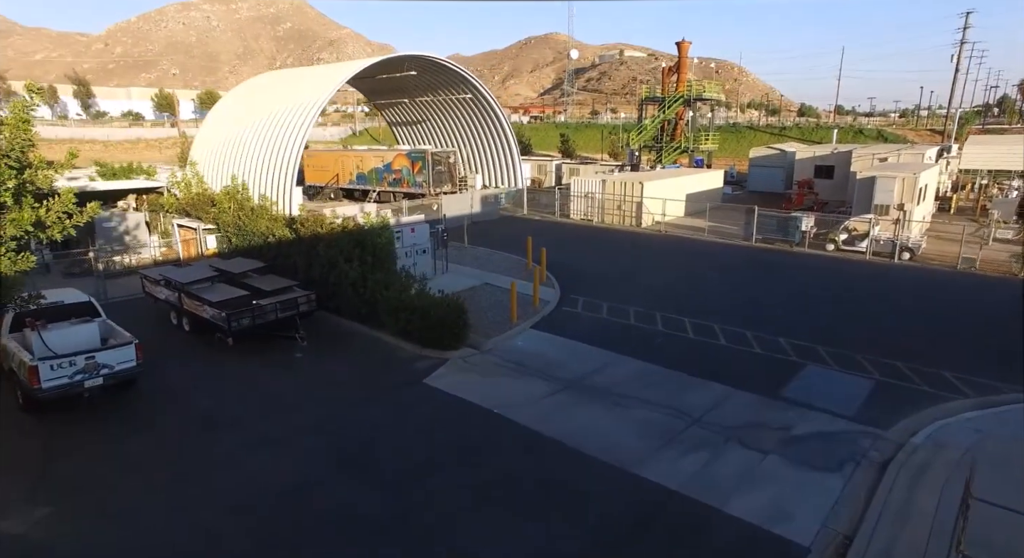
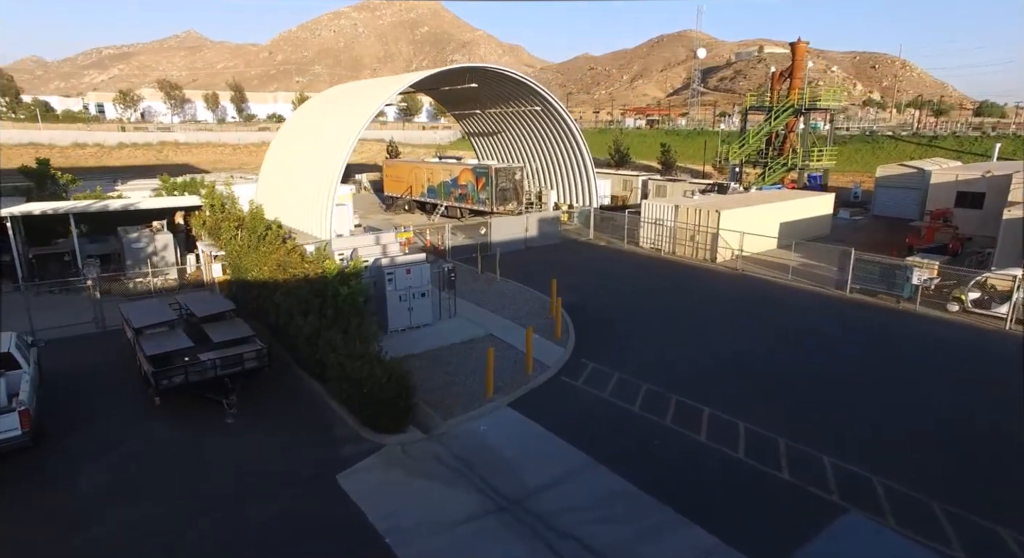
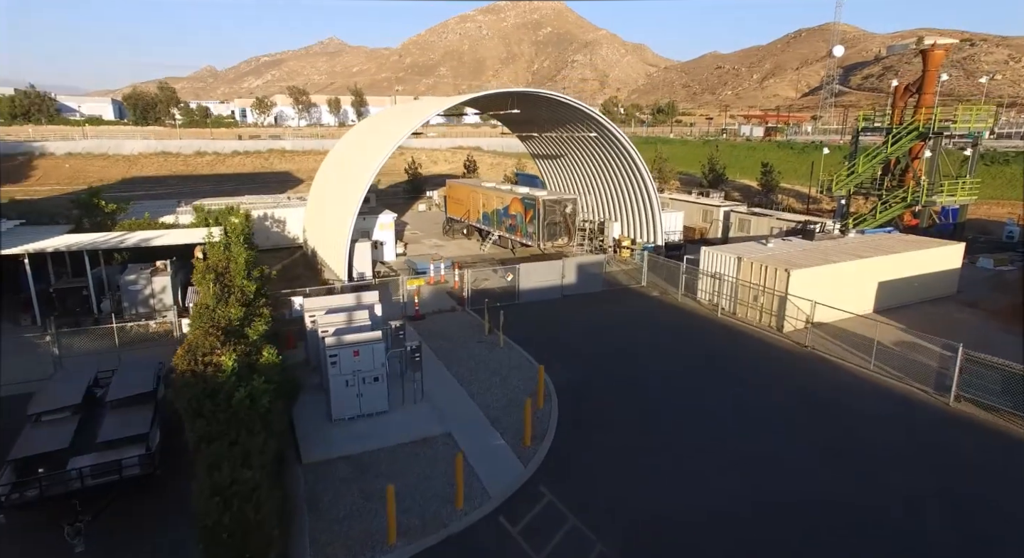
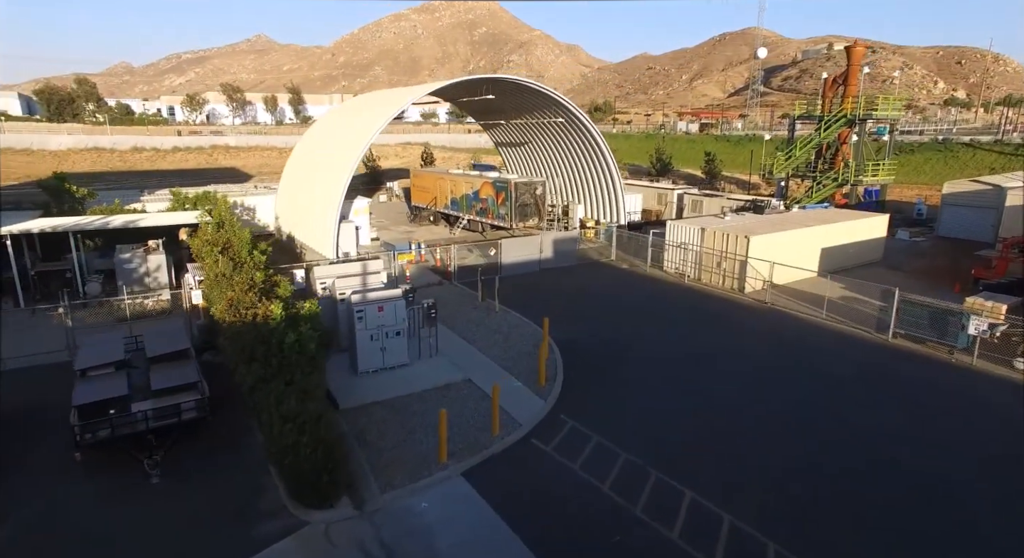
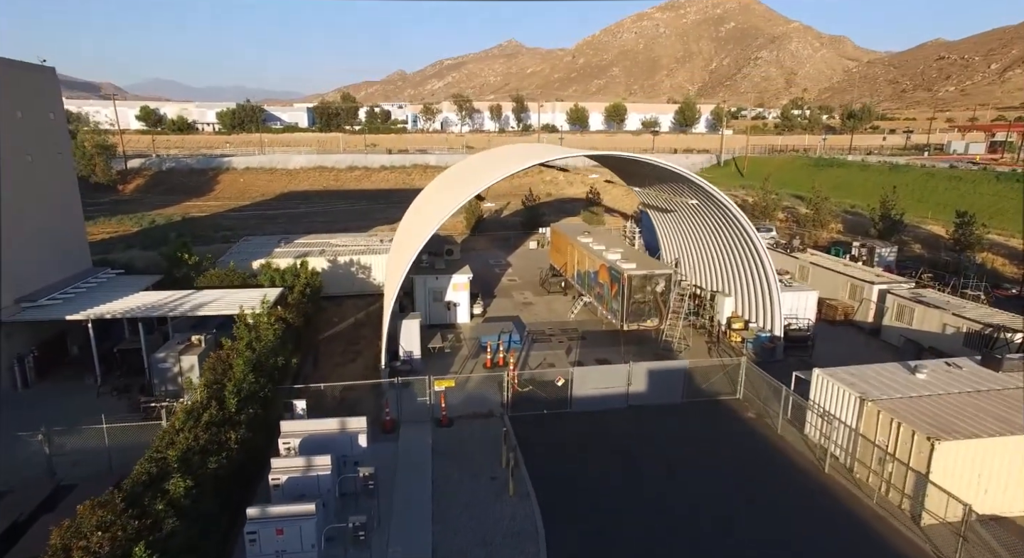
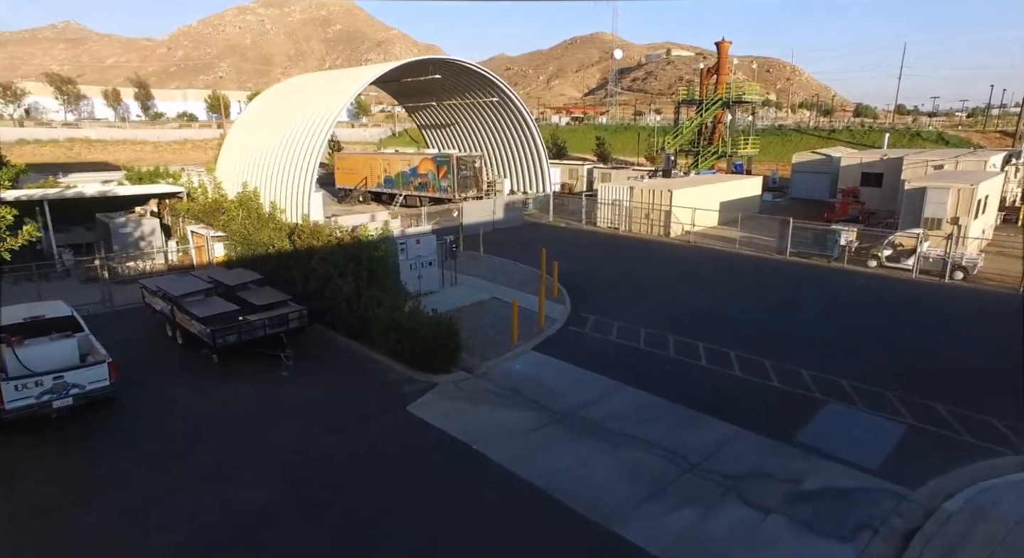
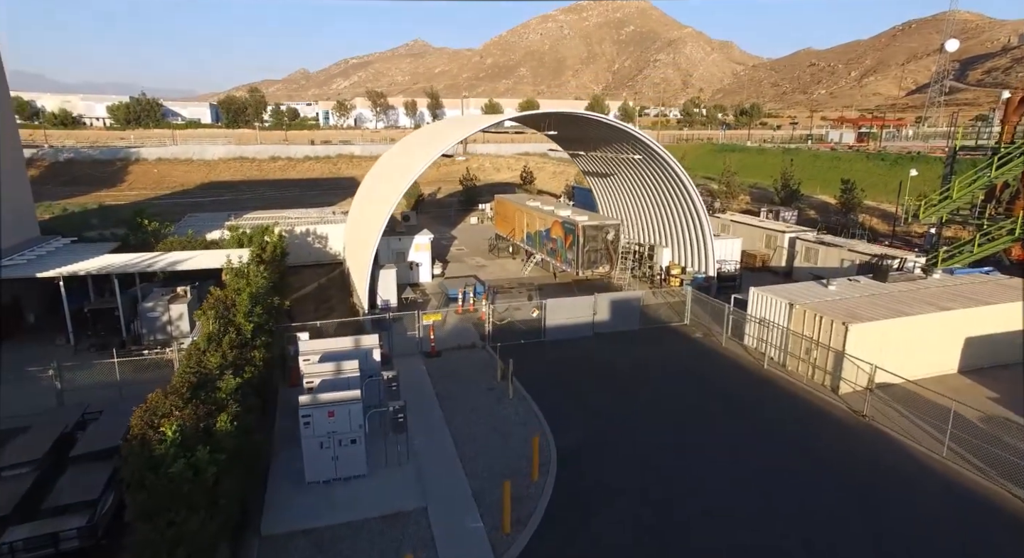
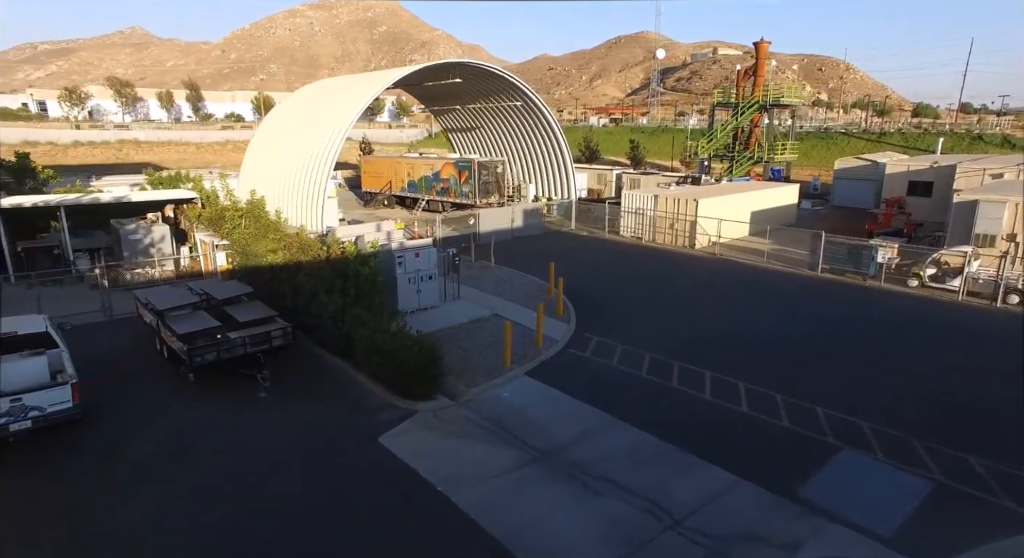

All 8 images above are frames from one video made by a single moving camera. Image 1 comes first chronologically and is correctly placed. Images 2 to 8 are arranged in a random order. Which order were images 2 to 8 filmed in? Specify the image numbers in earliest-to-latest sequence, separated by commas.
6, 8, 2, 4, 3, 7, 5
